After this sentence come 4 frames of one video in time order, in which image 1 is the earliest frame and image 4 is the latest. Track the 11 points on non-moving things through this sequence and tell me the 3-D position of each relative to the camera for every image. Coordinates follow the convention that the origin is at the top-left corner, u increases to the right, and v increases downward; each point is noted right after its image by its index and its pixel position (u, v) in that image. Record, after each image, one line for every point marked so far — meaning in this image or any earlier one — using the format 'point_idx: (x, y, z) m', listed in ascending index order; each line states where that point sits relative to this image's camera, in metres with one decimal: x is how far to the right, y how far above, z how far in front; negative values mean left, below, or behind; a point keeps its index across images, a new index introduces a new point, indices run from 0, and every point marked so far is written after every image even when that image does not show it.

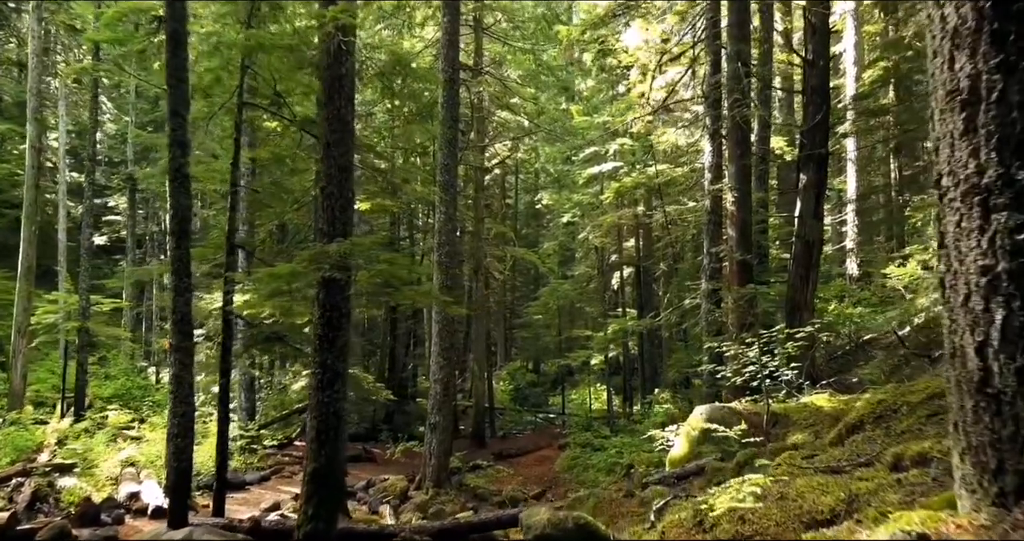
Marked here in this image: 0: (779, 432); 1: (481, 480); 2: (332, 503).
0: (+2.8, -1.7, +7.6) m
1: (-0.7, -4.4, +15.3) m
2: (-1.6, -2.1, +6.6) m
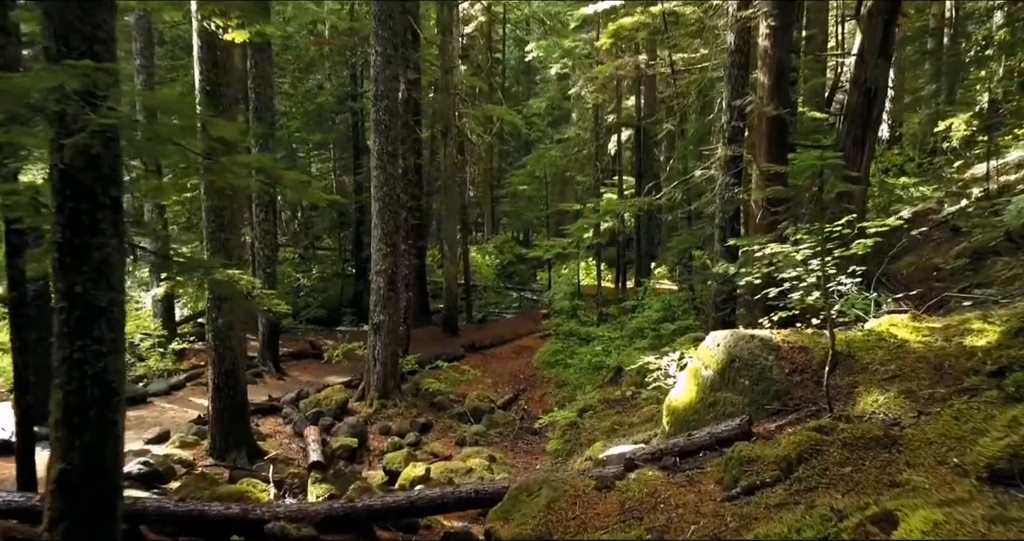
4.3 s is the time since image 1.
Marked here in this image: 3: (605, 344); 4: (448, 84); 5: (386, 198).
0: (+2.3, -0.8, +4.9) m
1: (-1.3, -2.0, +13.0) m
2: (-2.2, -1.4, +3.9) m
3: (+1.8, -1.5, +14.2) m
4: (-1.6, +4.5, +17.6) m
5: (-1.9, +1.1, +11.1) m
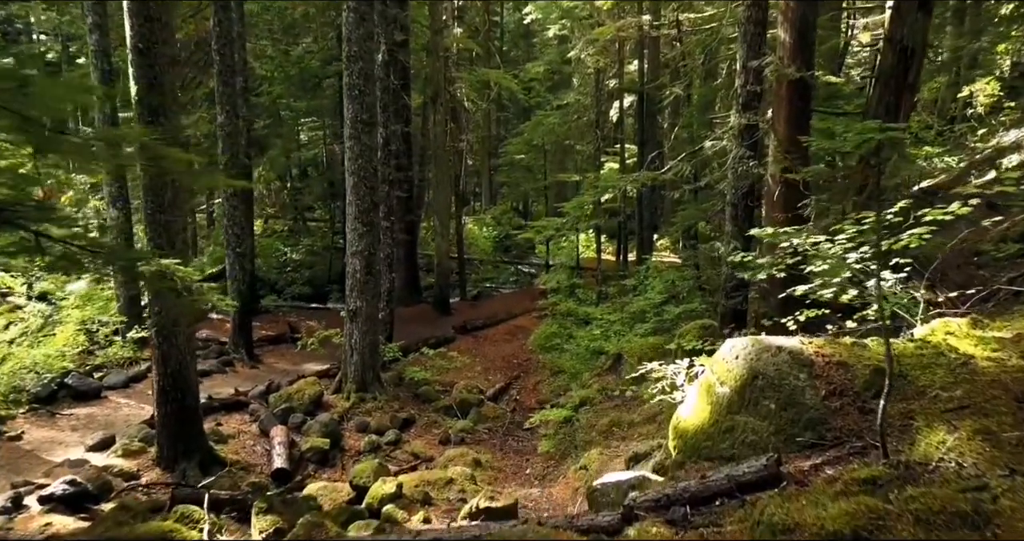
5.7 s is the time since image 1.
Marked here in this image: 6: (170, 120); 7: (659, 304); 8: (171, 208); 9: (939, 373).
0: (+2.1, -0.8, +3.9) m
1: (-1.4, -1.7, +12.0) m
2: (-2.4, -1.4, +3.0) m
3: (+1.7, -1.1, +13.2) m
4: (-1.7, +5.1, +16.4) m
5: (-2.1, +1.4, +10.1) m
6: (-3.4, +1.5, +7.1) m
7: (+2.6, -0.6, +12.8) m
8: (-3.4, +0.6, +7.2) m
9: (+2.4, -0.6, +4.1) m
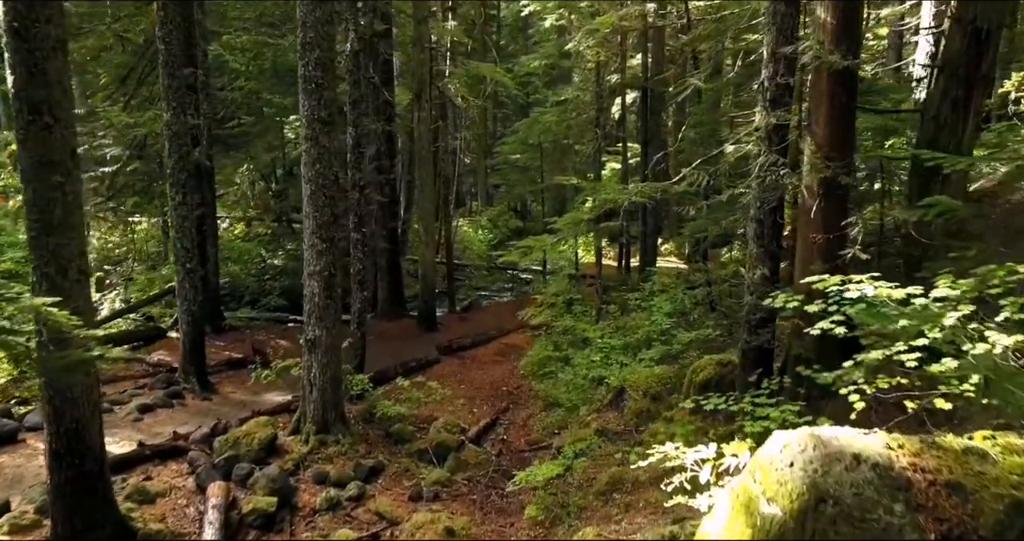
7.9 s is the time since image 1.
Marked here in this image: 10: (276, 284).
0: (+1.9, -1.1, +2.5) m
1: (-1.6, -2.0, +10.6) m
2: (-2.6, -1.7, +1.5) m
3: (+1.5, -1.3, +11.7) m
4: (-1.9, +4.8, +14.9) m
5: (-2.3, +1.1, +8.6) m
6: (-3.5, +1.2, +5.7) m
7: (+2.4, -0.9, +11.3) m
8: (-3.6, +0.3, +5.8) m
9: (+2.2, -0.9, +2.7) m
10: (-6.1, -0.3, +18.7) m
